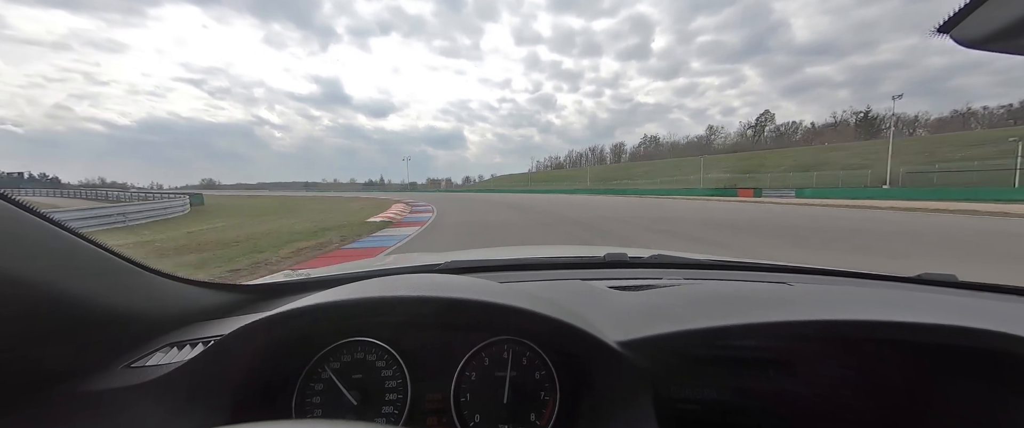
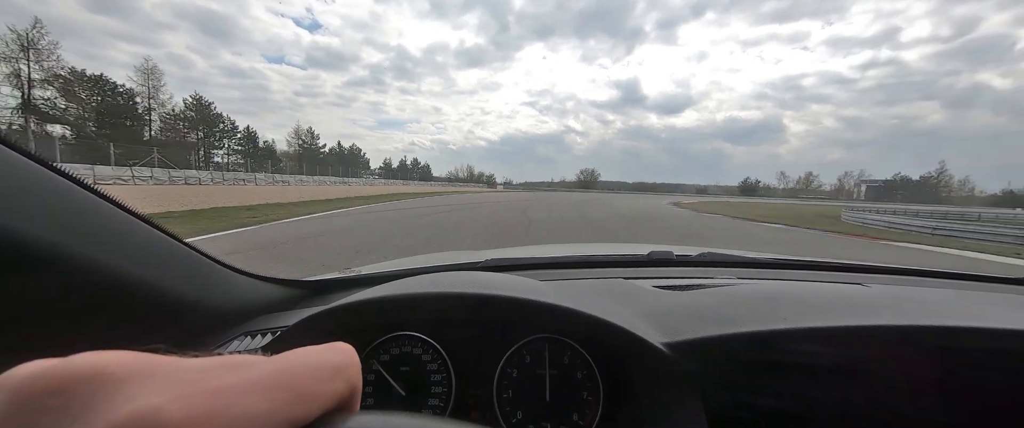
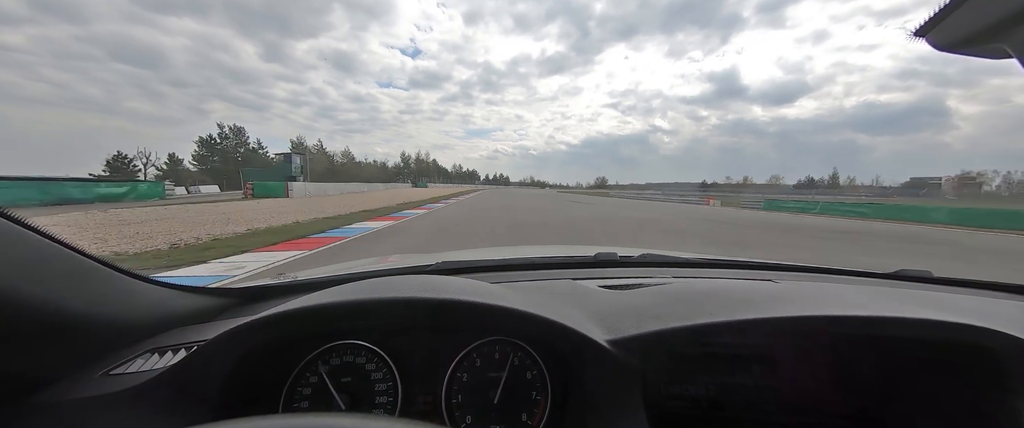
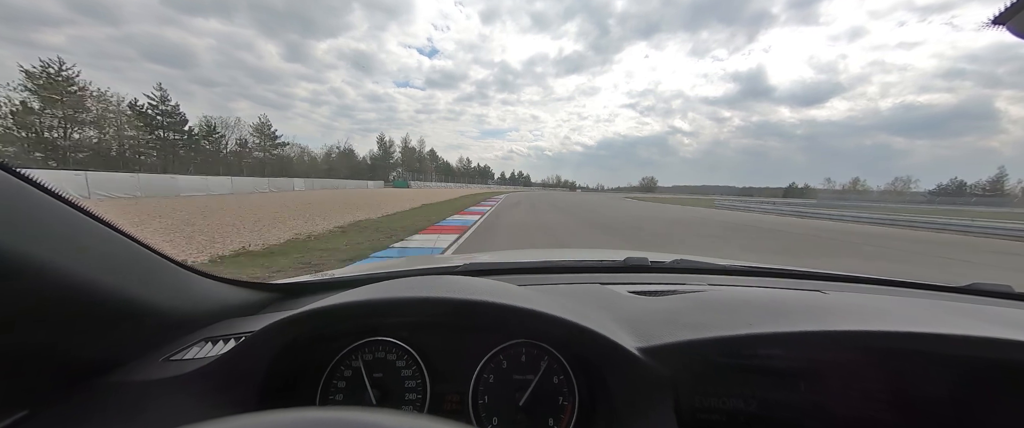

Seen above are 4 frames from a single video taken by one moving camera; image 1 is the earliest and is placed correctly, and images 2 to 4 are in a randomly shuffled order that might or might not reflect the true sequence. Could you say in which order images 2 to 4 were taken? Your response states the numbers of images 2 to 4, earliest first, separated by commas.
3, 4, 2
